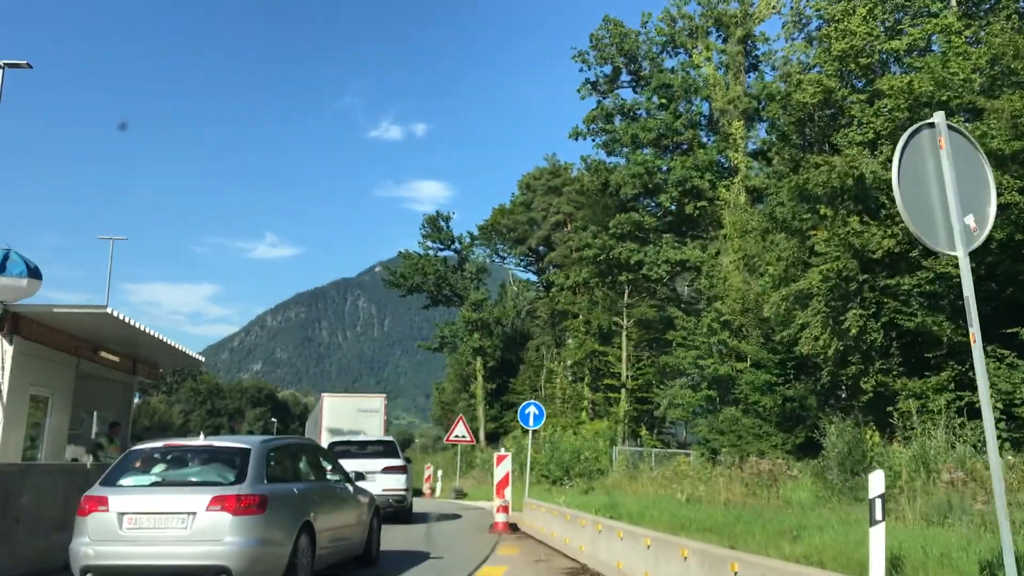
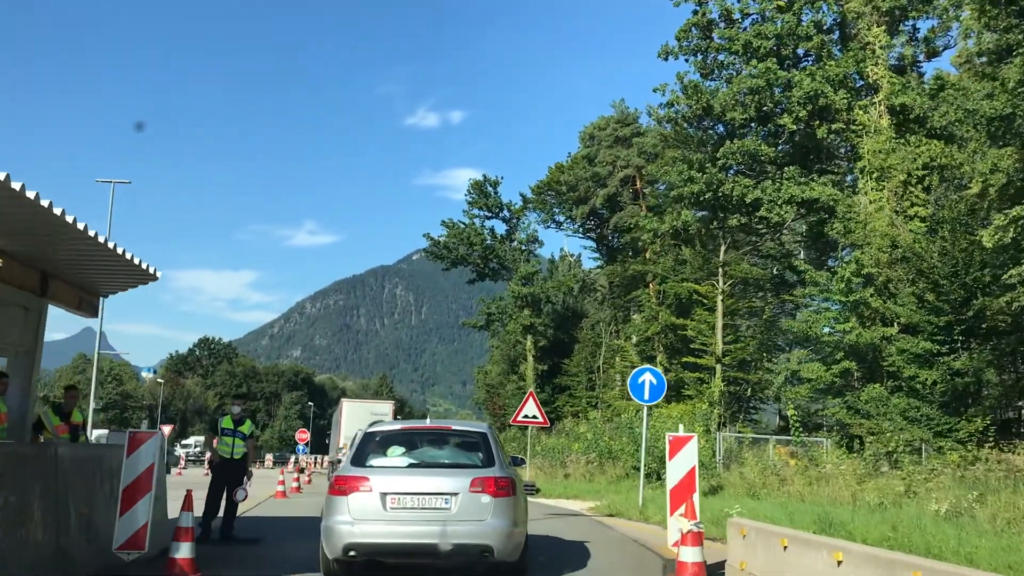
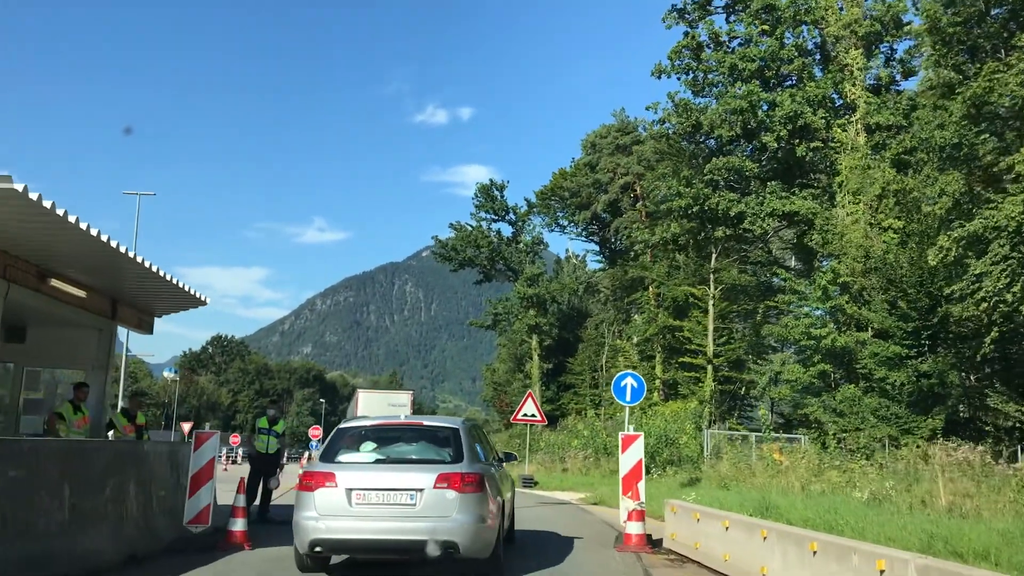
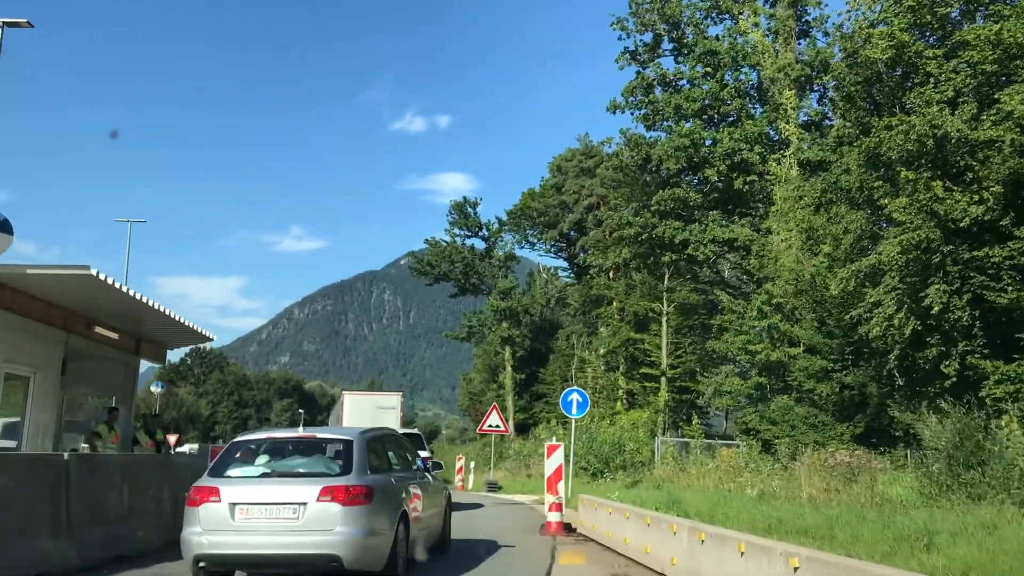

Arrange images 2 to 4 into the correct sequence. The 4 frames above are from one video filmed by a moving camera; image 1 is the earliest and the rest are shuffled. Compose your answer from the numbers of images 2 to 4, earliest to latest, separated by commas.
4, 3, 2
